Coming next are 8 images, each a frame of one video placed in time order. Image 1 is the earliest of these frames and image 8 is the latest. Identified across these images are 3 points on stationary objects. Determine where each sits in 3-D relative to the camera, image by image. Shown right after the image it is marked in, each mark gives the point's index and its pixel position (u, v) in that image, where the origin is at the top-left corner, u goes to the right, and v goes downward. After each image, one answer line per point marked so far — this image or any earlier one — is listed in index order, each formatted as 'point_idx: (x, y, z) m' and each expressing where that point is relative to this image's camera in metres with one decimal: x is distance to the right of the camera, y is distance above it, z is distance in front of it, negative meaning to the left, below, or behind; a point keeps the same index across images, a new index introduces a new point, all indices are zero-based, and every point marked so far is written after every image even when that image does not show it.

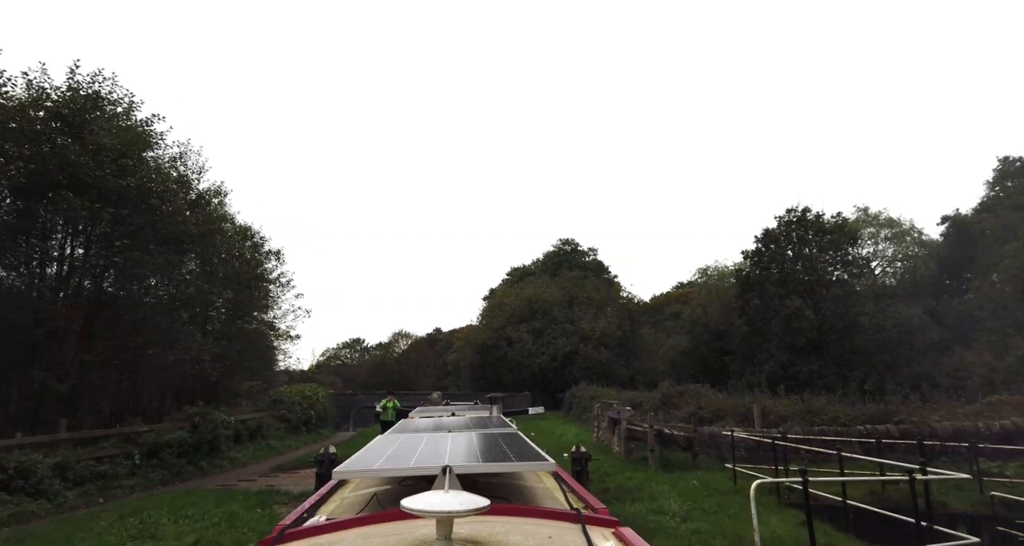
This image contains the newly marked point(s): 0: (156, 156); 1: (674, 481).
0: (-8.2, +2.8, +13.9) m
1: (+2.6, -3.3, +9.5) m
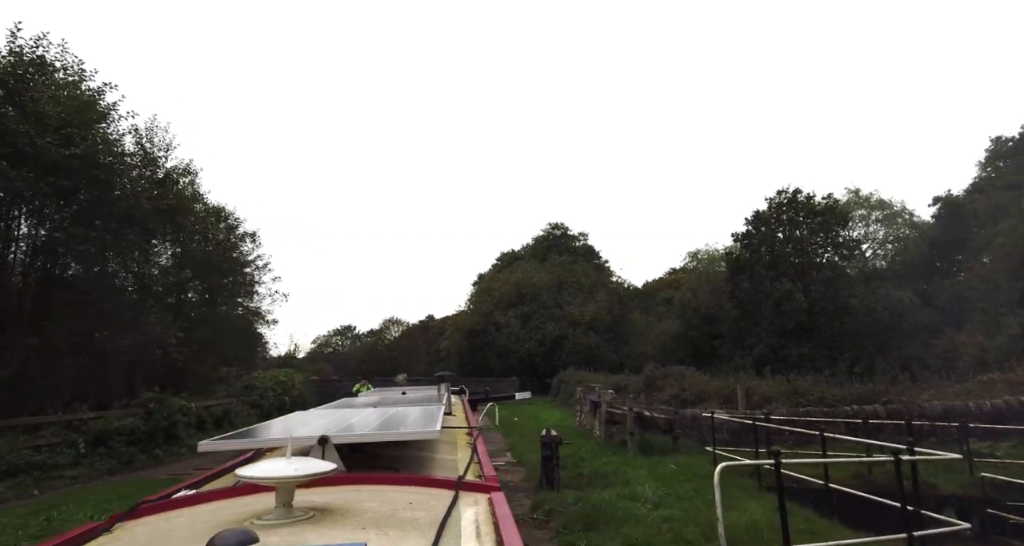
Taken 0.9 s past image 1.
0: (-8.8, +3.2, +13.2) m
1: (+2.2, -2.9, +9.0) m
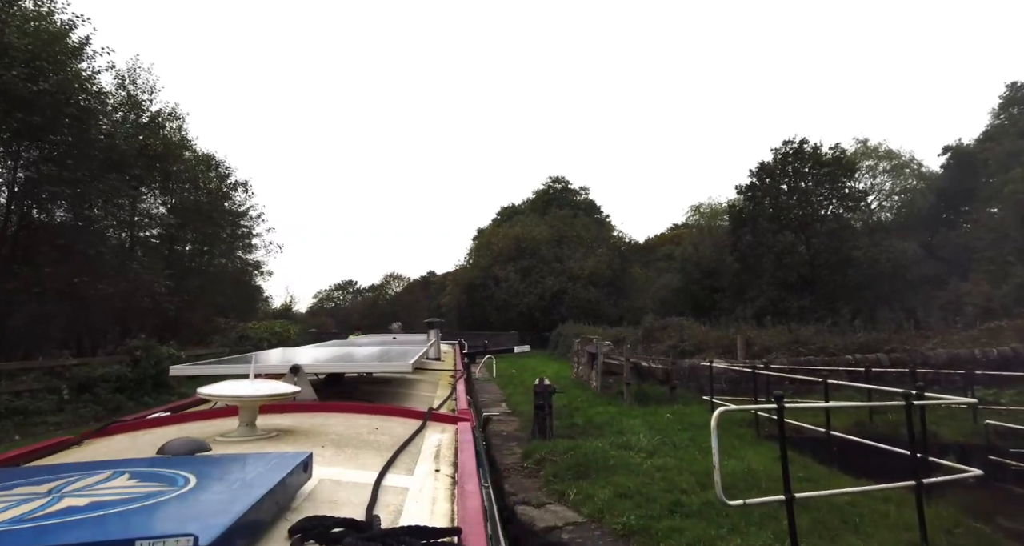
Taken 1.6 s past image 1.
0: (-8.8, +4.4, +12.5) m
1: (+2.0, -2.1, +8.8) m
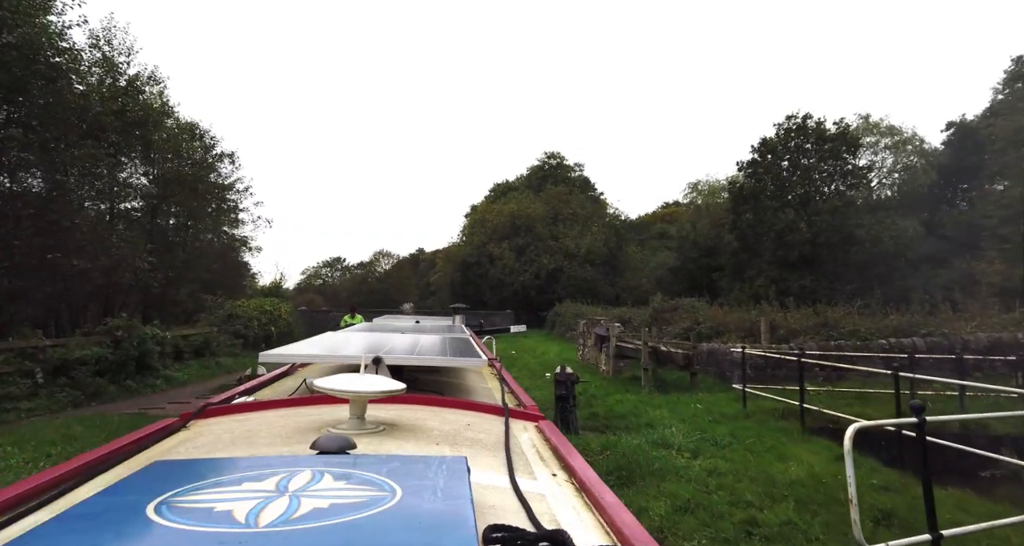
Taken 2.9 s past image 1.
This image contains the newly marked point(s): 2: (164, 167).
0: (-8.7, +4.8, +11.5) m
1: (+2.2, -1.8, +8.2) m
2: (-9.7, +2.9, +16.9) m
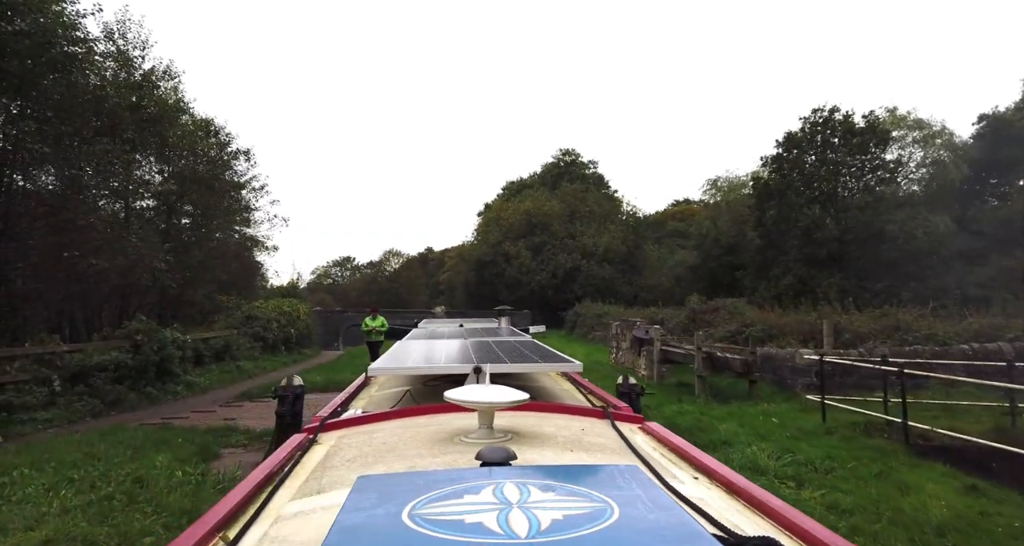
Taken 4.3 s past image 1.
0: (-8.0, +4.8, +11.0) m
1: (+2.9, -1.8, +7.5) m
2: (-9.0, +2.9, +16.4) m
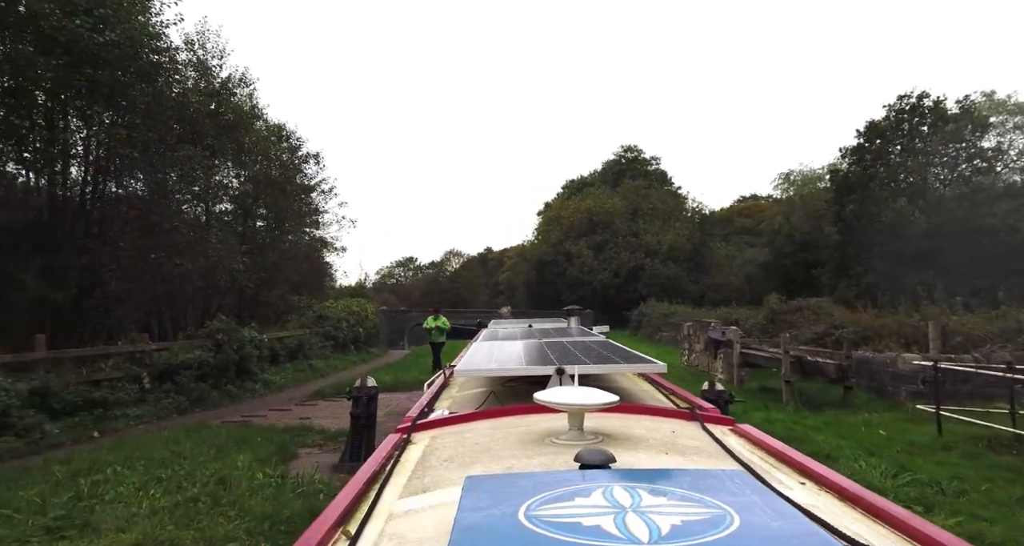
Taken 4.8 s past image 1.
0: (-6.7, +4.8, +11.4) m
1: (+3.8, -1.8, +7.0) m
2: (-7.2, +2.9, +16.9) m
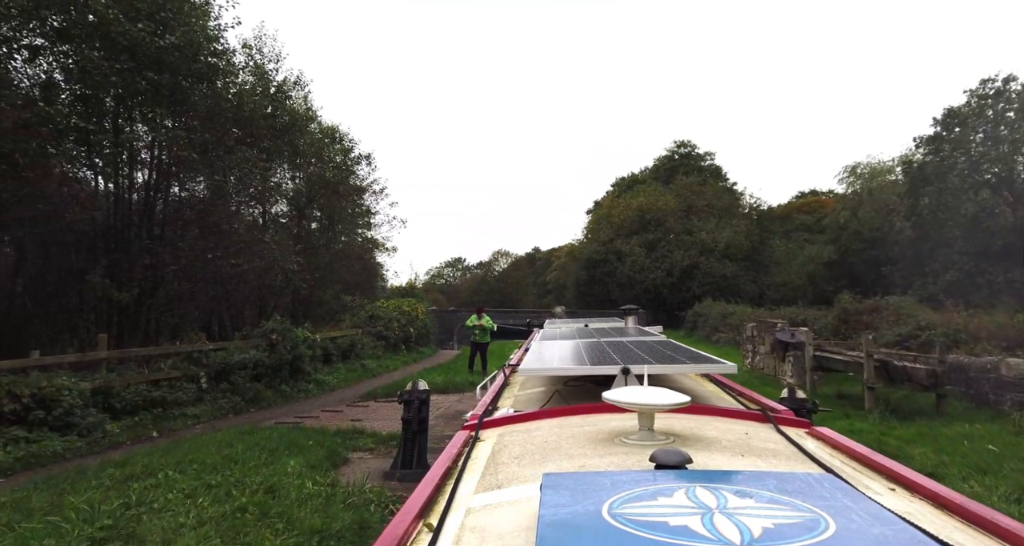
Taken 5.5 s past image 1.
0: (-5.7, +4.8, +11.5) m
1: (+4.4, -1.7, +6.3) m
2: (-5.7, +2.9, +17.0) m
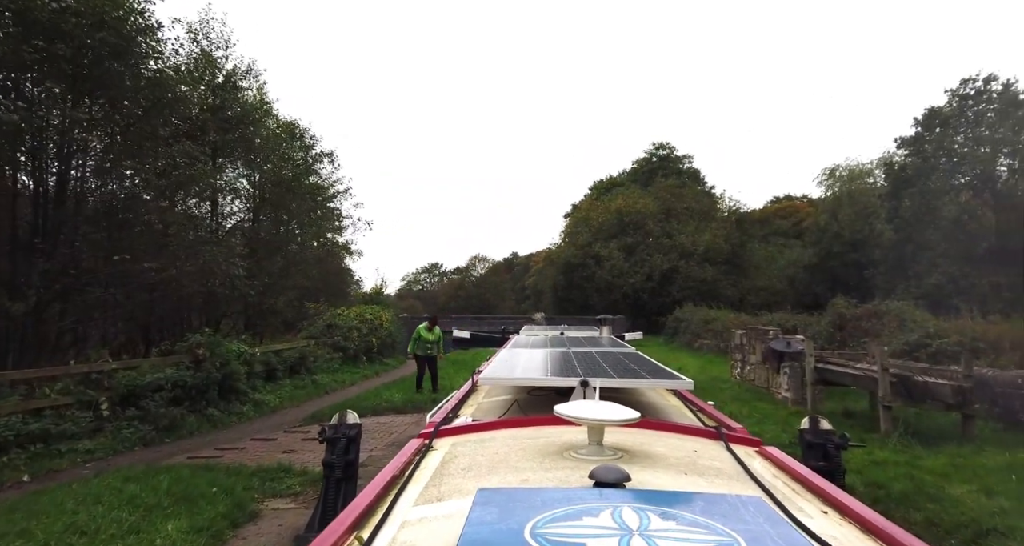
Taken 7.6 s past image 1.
0: (-6.3, +4.7, +10.2) m
1: (+4.0, -1.7, +5.2) m
2: (-6.5, +2.7, +15.6) m
